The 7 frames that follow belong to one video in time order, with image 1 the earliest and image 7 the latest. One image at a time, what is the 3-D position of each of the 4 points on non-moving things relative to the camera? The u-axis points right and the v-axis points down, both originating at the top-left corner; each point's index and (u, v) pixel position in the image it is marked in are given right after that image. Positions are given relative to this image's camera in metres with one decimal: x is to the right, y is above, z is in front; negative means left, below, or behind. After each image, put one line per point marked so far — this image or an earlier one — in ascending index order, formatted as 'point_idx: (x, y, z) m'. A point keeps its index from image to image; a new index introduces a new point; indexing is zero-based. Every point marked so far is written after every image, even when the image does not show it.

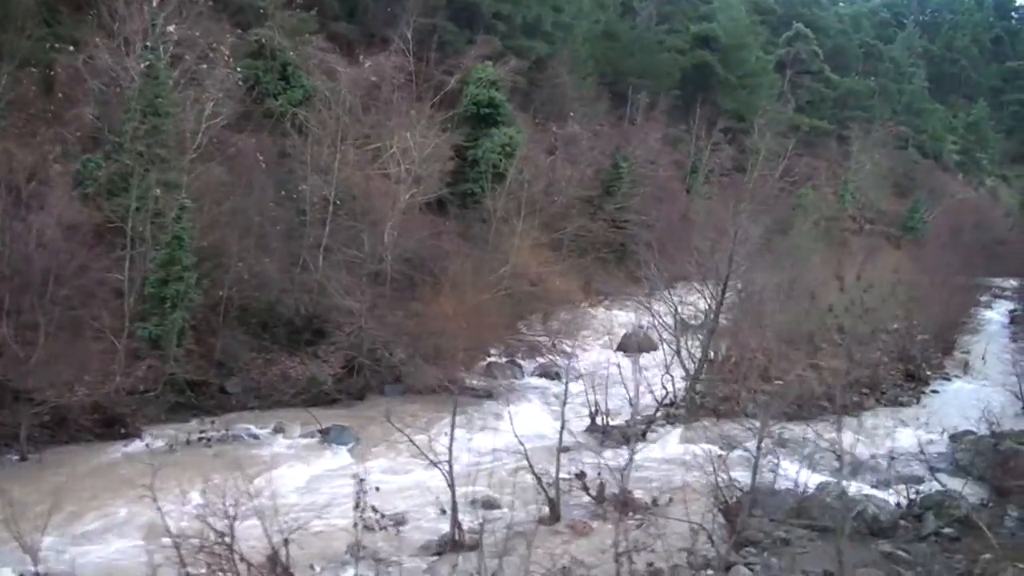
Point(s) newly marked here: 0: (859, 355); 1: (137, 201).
0: (+7.0, -1.4, +19.6) m
1: (-6.0, +1.4, +15.6) m
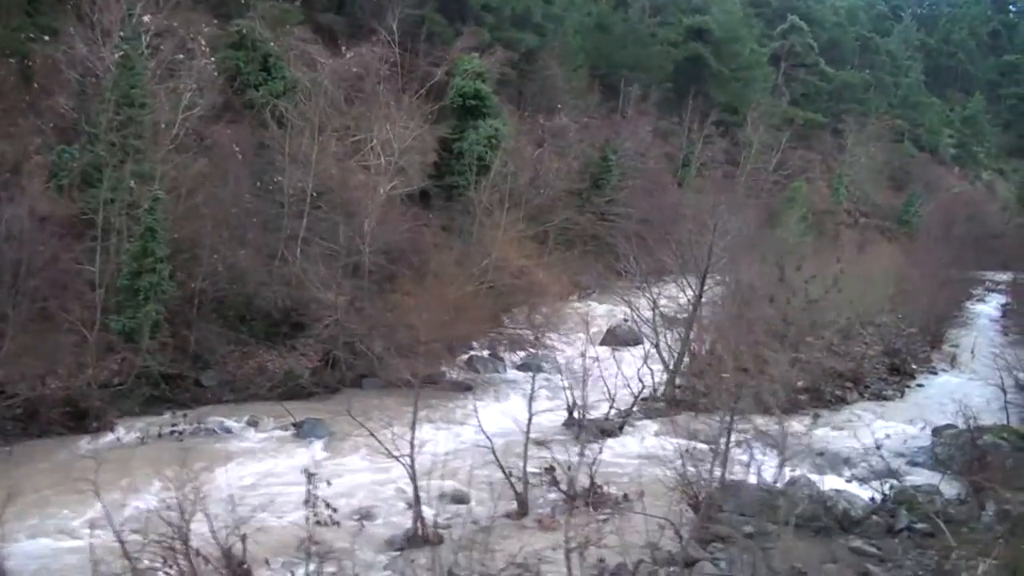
0: (+6.6, -1.2, +19.4) m
1: (-6.3, +1.5, +15.4) m
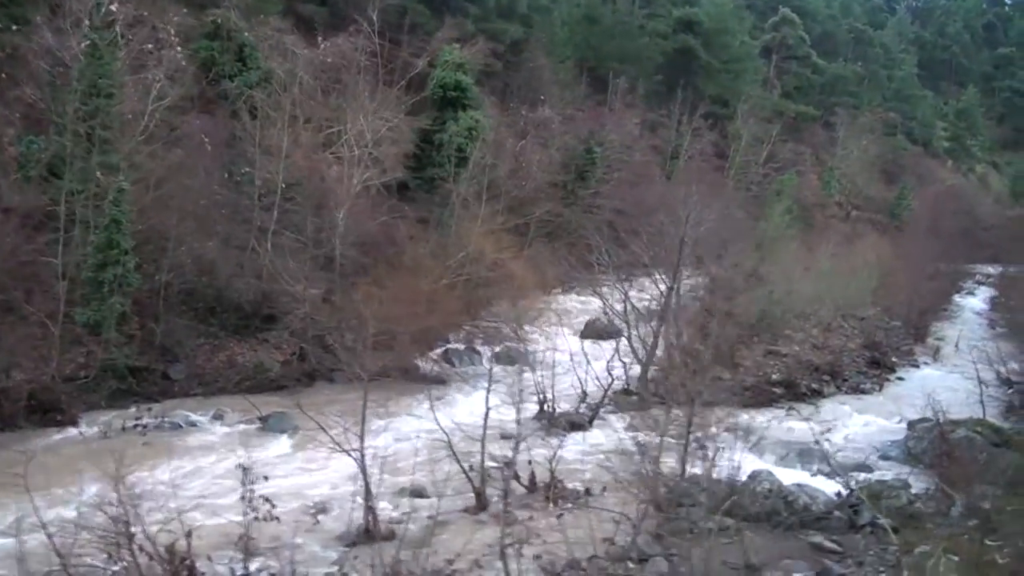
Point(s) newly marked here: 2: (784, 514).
0: (+6.1, -1.1, +19.3) m
1: (-6.8, +1.6, +15.2) m
2: (+2.8, -2.3, +10.1) m
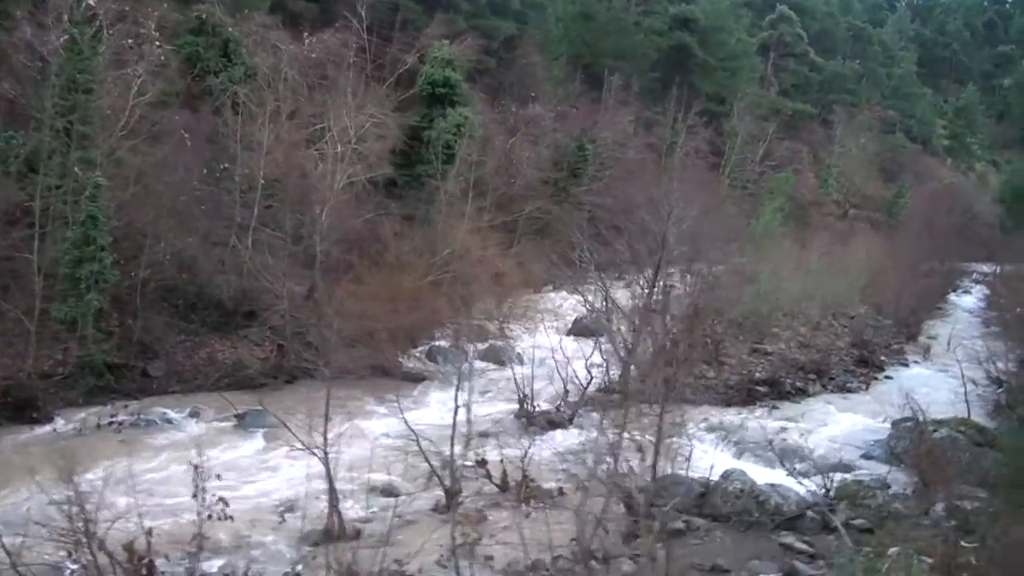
0: (+5.9, -1.0, +19.1) m
1: (-7.1, +1.7, +15.1) m
2: (+2.5, -2.3, +9.9) m
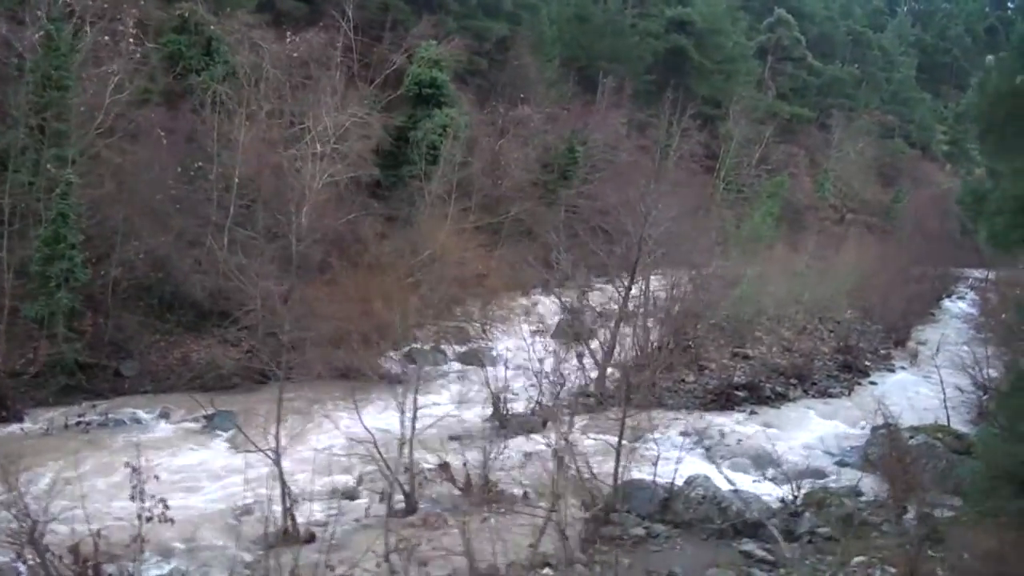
0: (+5.5, -1.1, +18.9) m
1: (-7.5, +1.7, +14.9) m
2: (+2.1, -2.3, +9.7) m
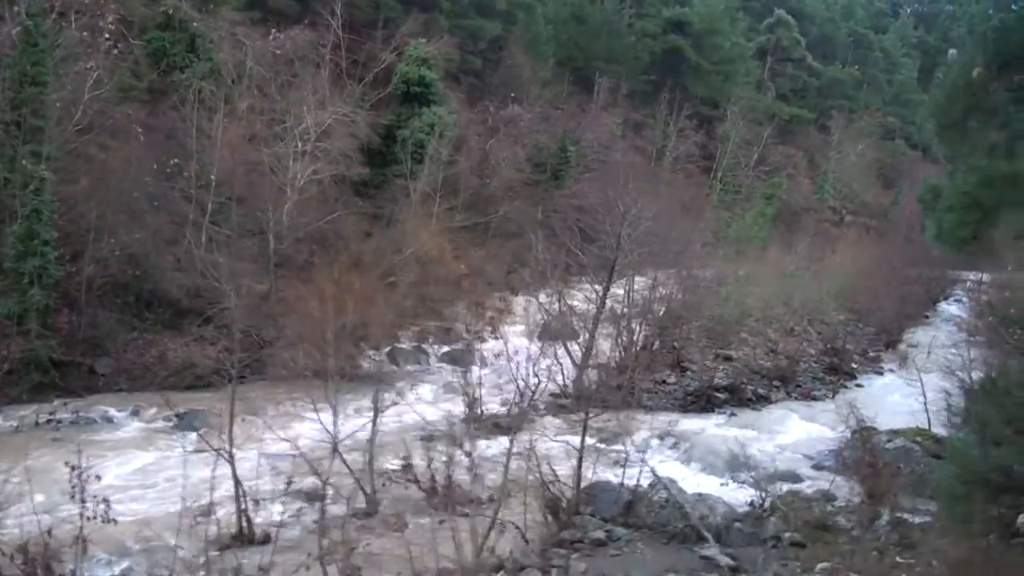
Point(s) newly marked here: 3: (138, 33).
0: (+5.1, -1.1, +18.7) m
1: (-7.8, +1.8, +14.8) m
2: (+1.7, -2.3, +9.6) m
3: (-7.6, +5.2, +19.7) m
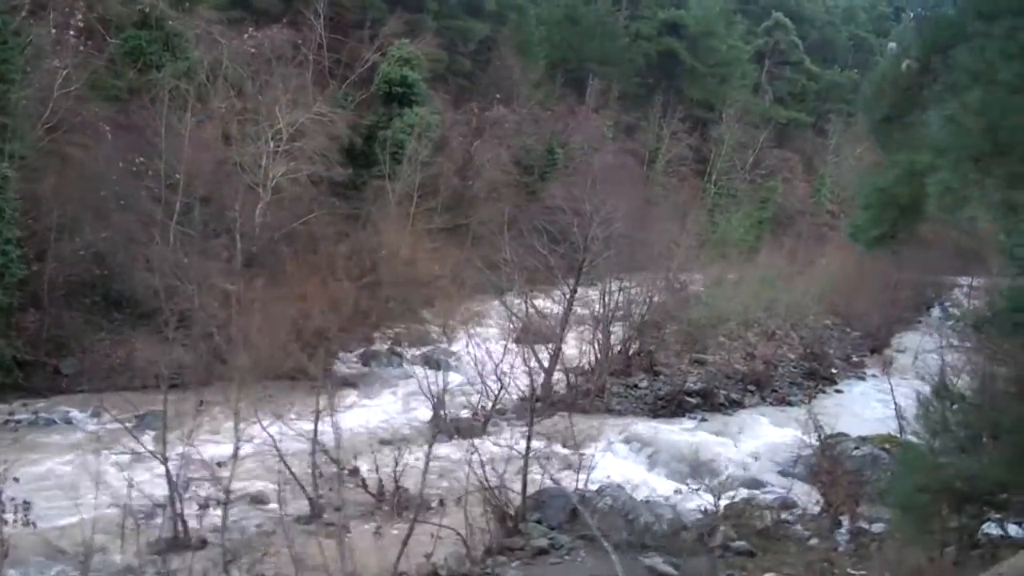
0: (+4.7, -1.2, +18.4) m
1: (-8.3, +1.8, +14.7) m
2: (+1.1, -2.3, +9.3) m
3: (-8.0, +5.2, +19.6) m
